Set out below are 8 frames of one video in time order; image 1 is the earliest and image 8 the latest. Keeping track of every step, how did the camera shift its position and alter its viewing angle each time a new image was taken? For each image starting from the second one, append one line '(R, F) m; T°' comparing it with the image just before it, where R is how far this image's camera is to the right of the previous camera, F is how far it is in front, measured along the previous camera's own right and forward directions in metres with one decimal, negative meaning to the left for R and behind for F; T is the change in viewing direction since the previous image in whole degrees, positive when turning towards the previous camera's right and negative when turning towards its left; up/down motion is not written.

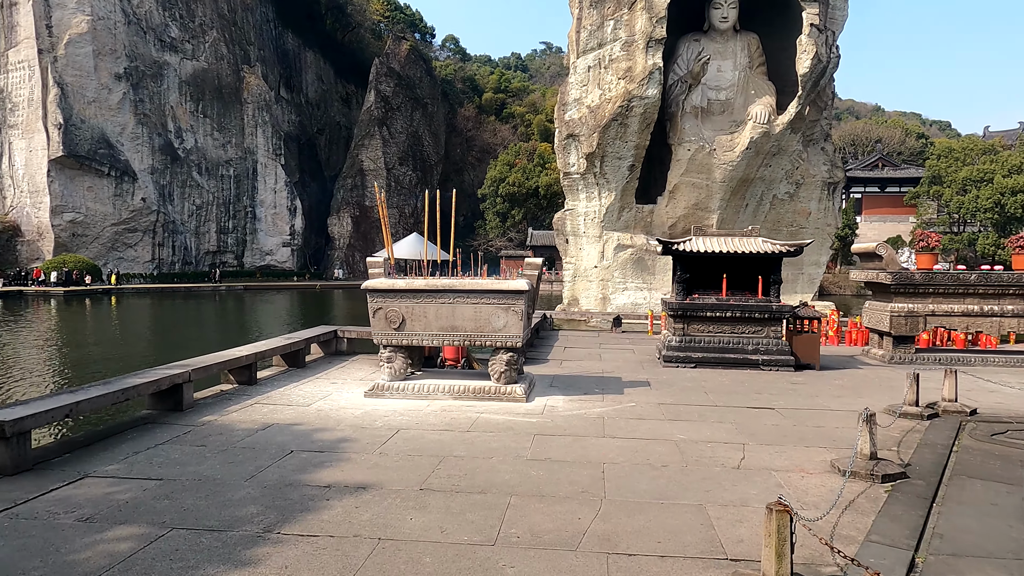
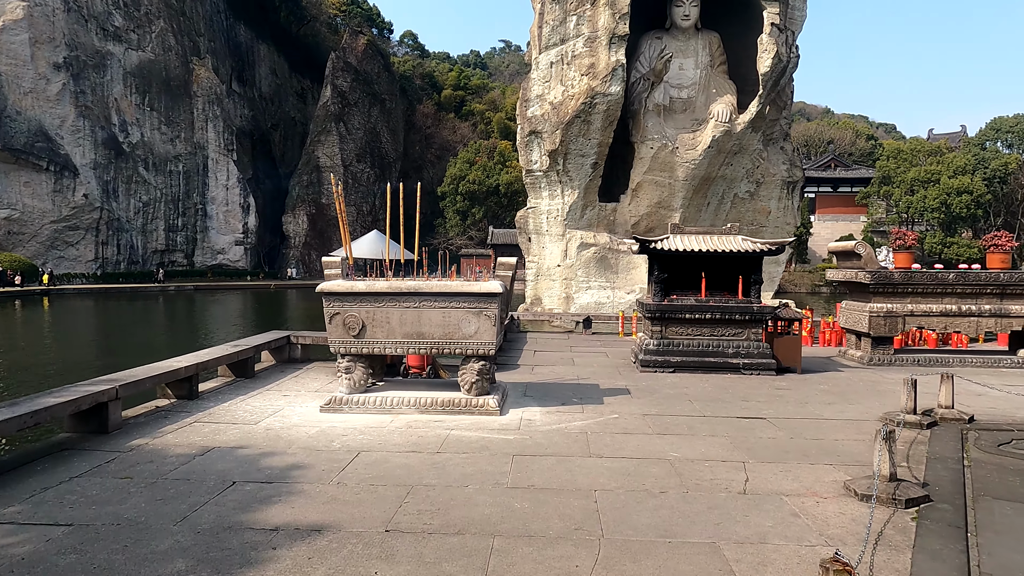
(-0.1, +0.6) m; +3°
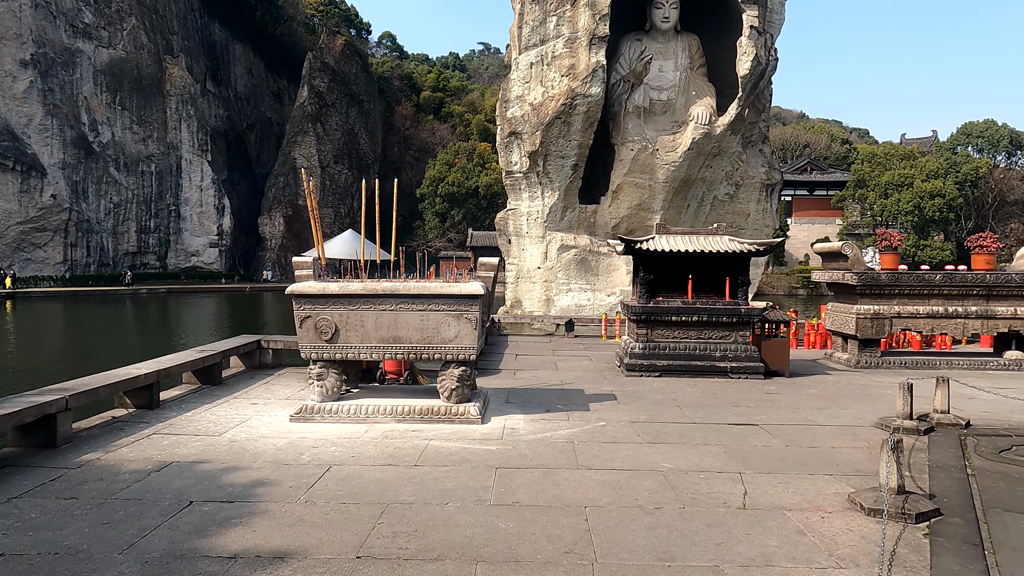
(0.0, +0.3) m; +2°
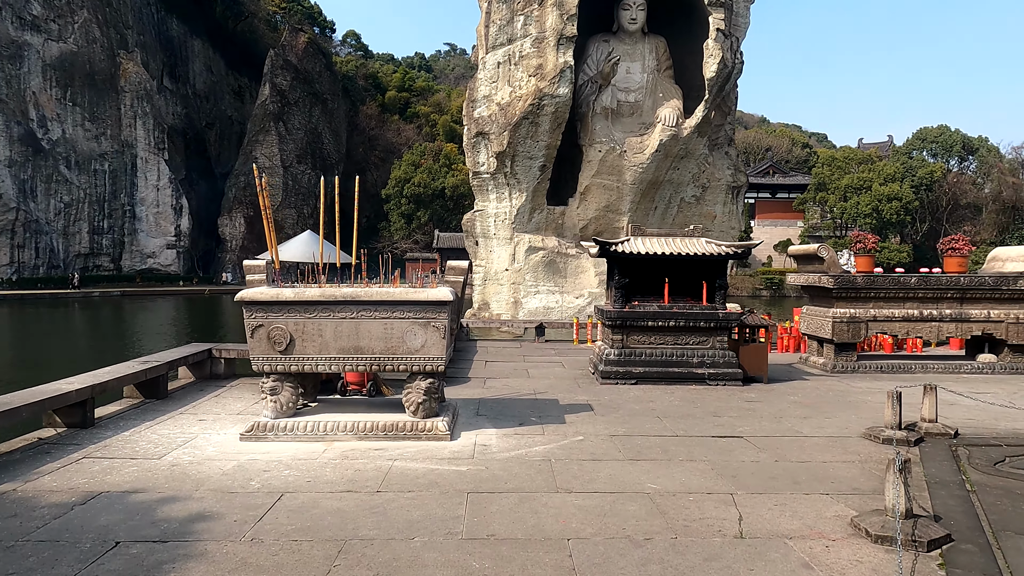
(0.0, +0.4) m; +3°
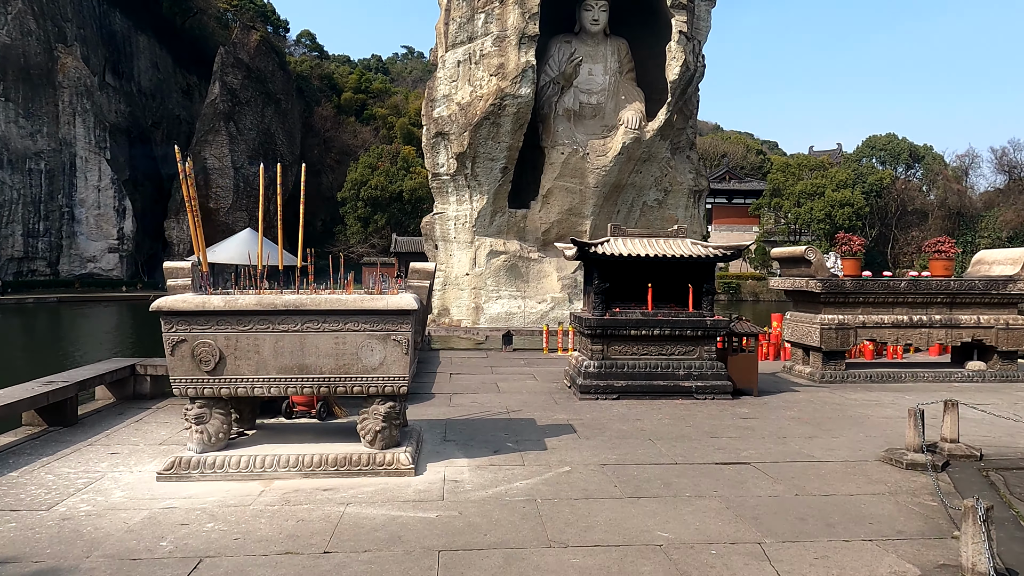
(-0.1, +0.8) m; +4°
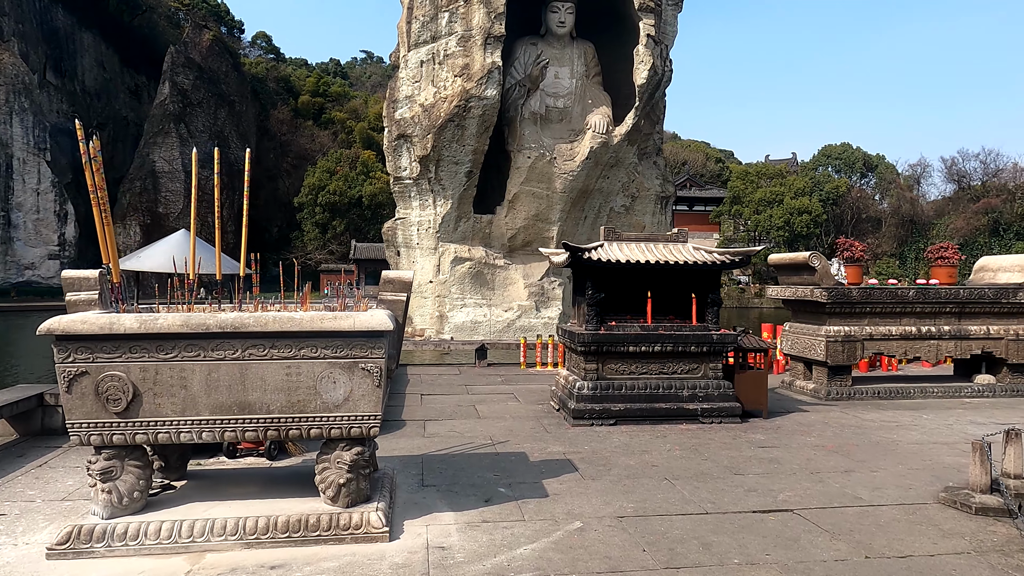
(-0.2, +0.9) m; +3°
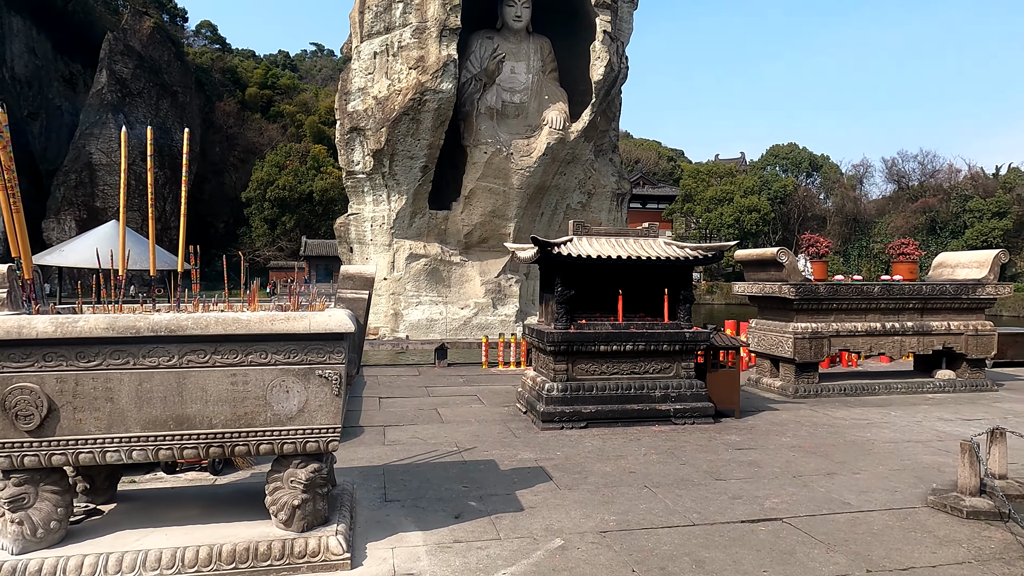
(-0.1, +0.3) m; +4°
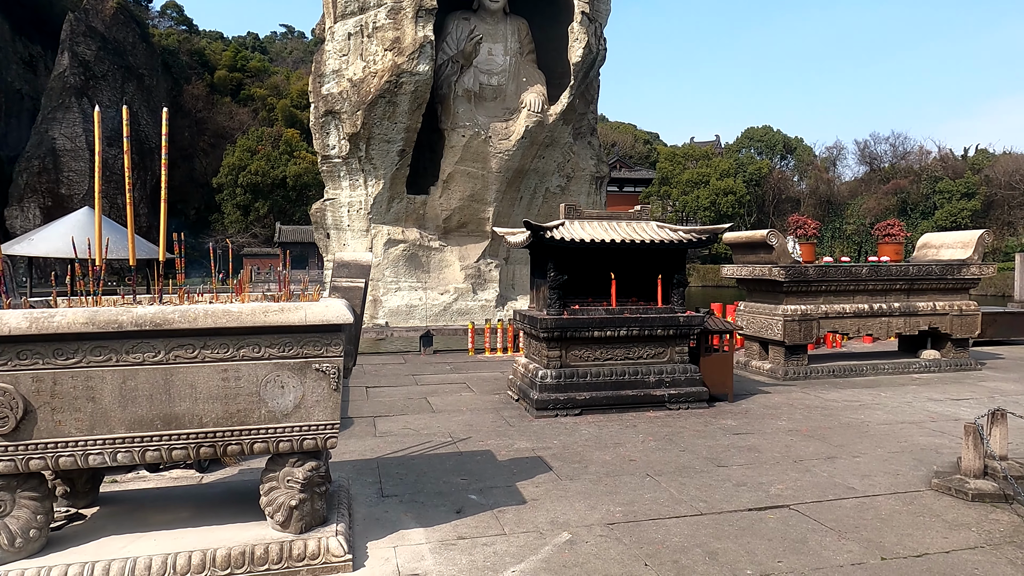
(-0.1, +0.1) m; +2°
